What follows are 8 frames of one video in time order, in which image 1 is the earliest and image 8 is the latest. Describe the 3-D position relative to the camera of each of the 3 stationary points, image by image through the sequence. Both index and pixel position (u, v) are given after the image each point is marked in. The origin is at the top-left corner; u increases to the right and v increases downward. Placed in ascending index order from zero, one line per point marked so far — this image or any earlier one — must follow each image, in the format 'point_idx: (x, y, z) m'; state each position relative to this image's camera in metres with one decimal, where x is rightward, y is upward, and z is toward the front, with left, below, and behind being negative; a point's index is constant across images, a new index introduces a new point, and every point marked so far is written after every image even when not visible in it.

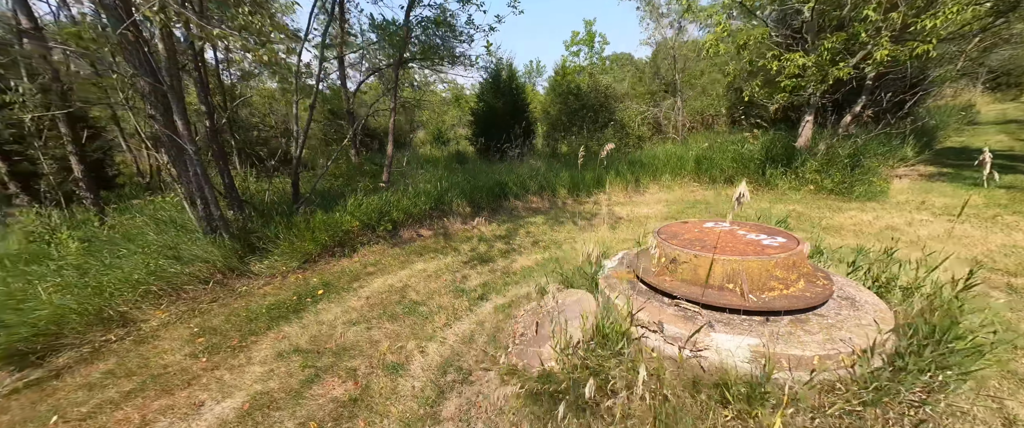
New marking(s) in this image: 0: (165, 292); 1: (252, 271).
0: (-2.4, -0.5, +2.4) m
1: (-2.1, -0.4, +2.8) m
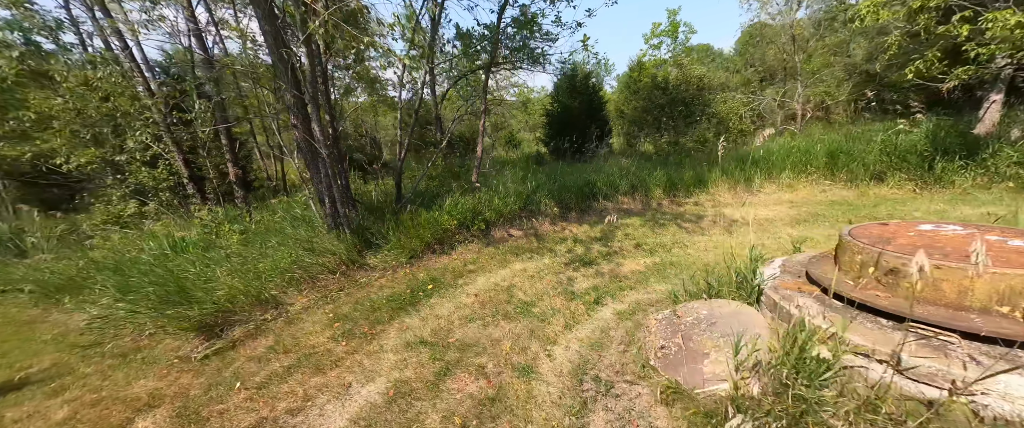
0: (-1.7, -0.5, +2.8) m
1: (-1.3, -0.4, +3.1) m
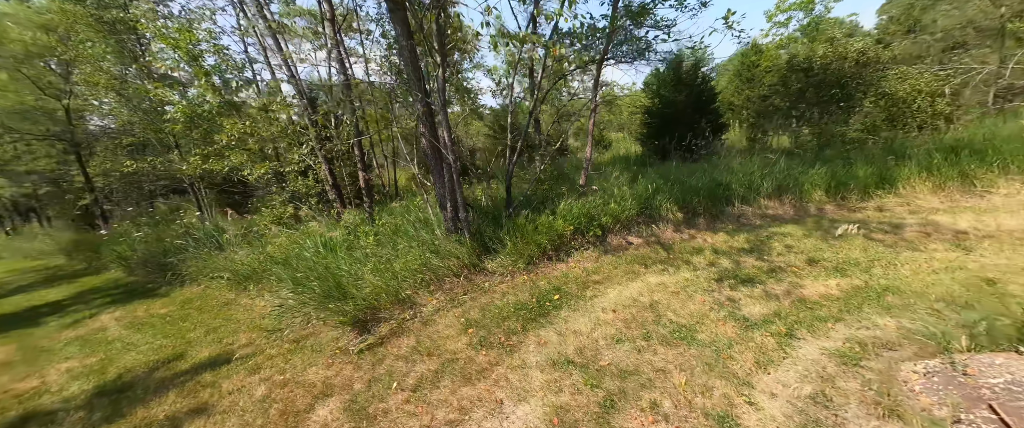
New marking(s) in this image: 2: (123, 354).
0: (-0.7, -0.6, +3.0) m
1: (-0.2, -0.5, +3.1) m
2: (-3.8, -1.4, +3.4) m
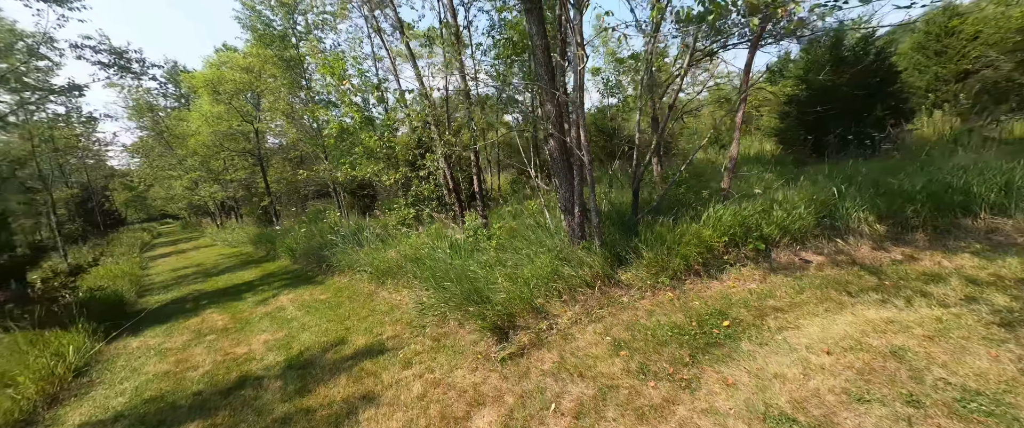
0: (+0.4, -0.6, +2.8) m
1: (+0.9, -0.6, +2.9) m
2: (-2.5, -1.4, +4.1) m
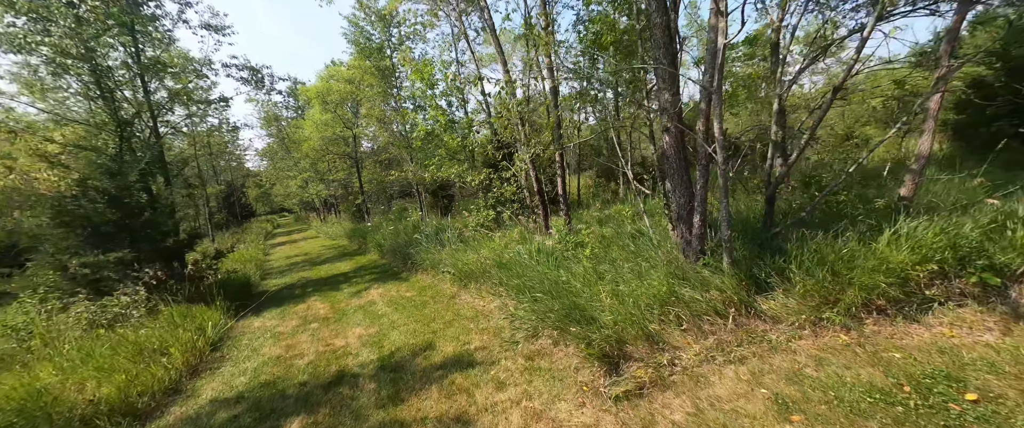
0: (+1.2, -0.7, +2.3) m
1: (+1.7, -0.6, +2.3) m
2: (-1.5, -1.4, +4.1) m
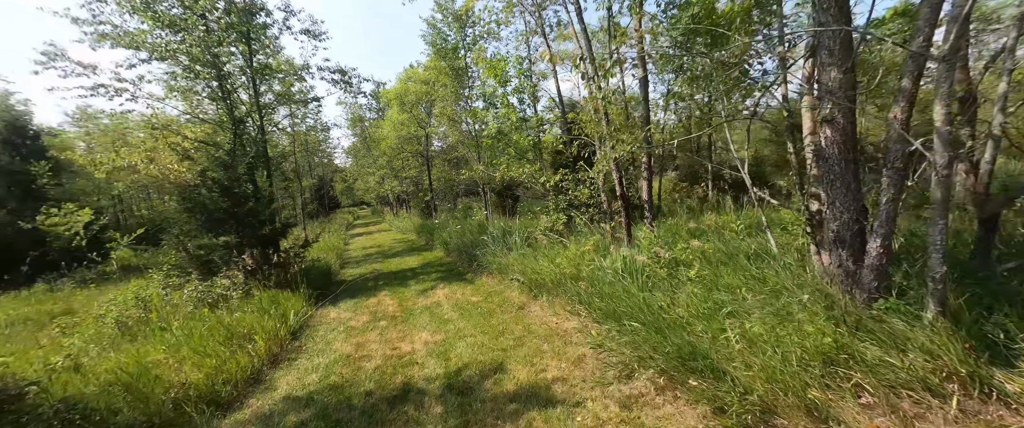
0: (+1.7, -0.8, +1.7) m
1: (+2.2, -0.8, +1.5) m
2: (-0.6, -1.4, +3.9) m
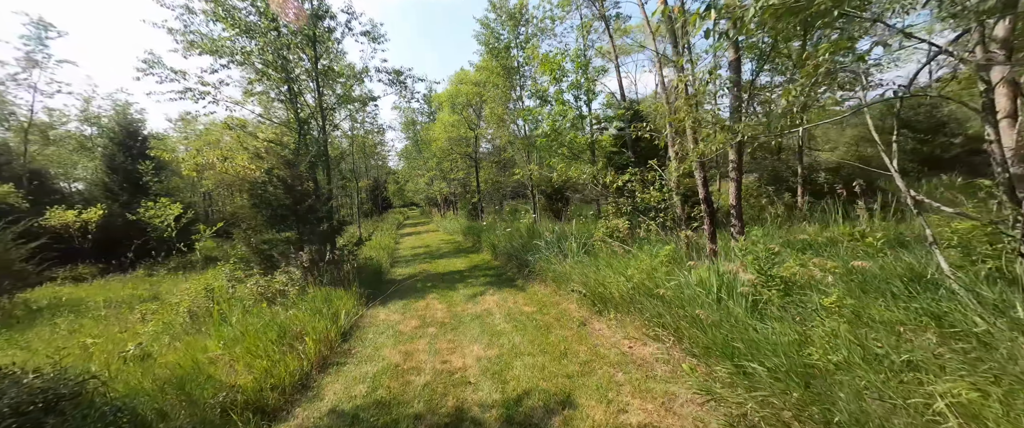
0: (+2.0, -0.9, +1.0) m
1: (+2.5, -0.8, +0.7) m
2: (0.0, -1.4, +3.4) m
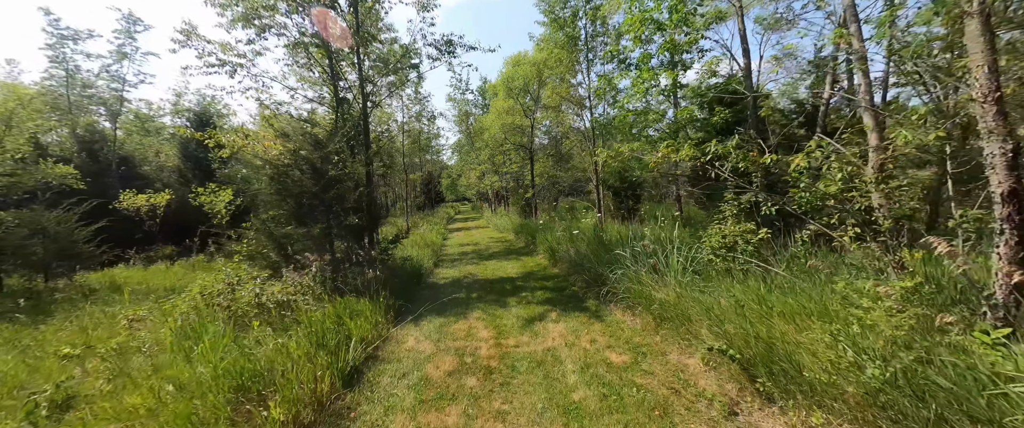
0: (+2.2, -0.9, -1.0) m
1: (+2.6, -0.9, -1.3) m
2: (+0.5, -1.4, +1.7) m
